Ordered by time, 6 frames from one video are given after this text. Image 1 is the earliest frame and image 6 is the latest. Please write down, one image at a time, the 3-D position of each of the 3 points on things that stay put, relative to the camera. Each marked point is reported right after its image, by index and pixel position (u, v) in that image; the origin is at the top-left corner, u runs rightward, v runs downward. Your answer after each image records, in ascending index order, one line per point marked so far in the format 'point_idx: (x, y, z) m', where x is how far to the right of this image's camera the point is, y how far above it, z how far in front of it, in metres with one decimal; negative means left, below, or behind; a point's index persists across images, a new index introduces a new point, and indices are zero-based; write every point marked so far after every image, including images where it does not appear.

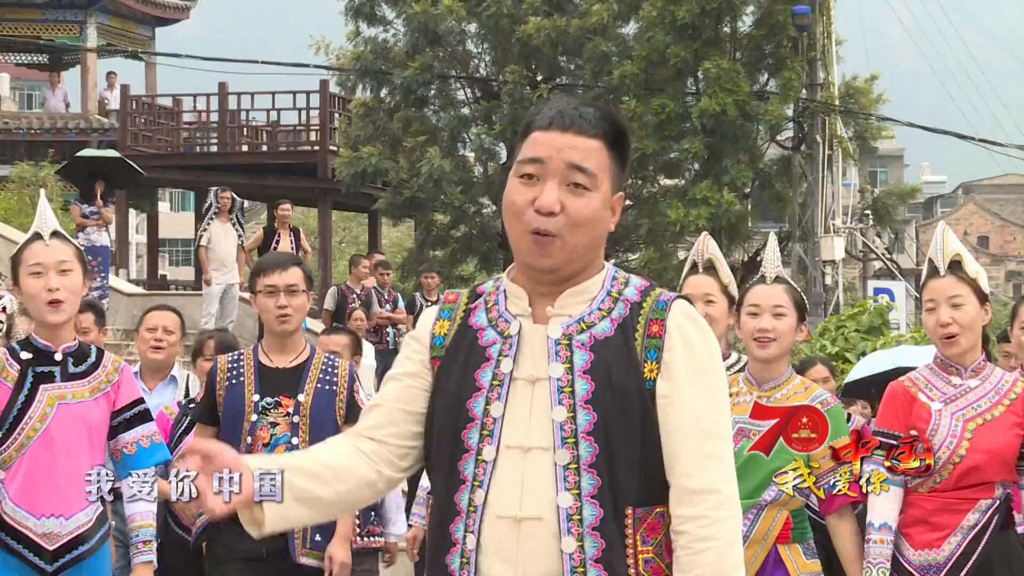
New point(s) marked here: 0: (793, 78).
0: (+1.9, +1.5, +13.6) m
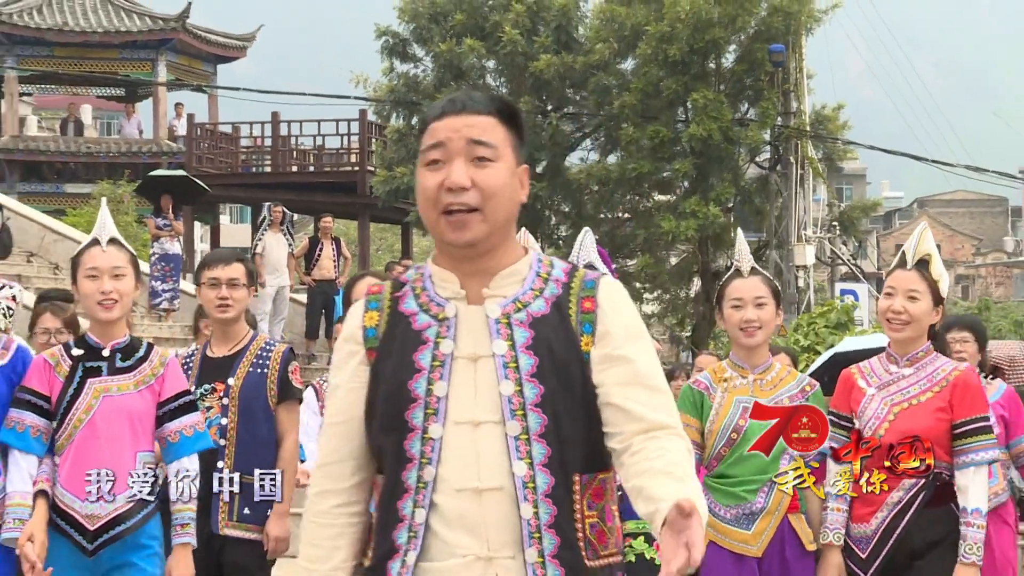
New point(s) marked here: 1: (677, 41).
0: (+2.1, +1.5, +15.0) m
1: (+1.4, +2.1, +15.1) m
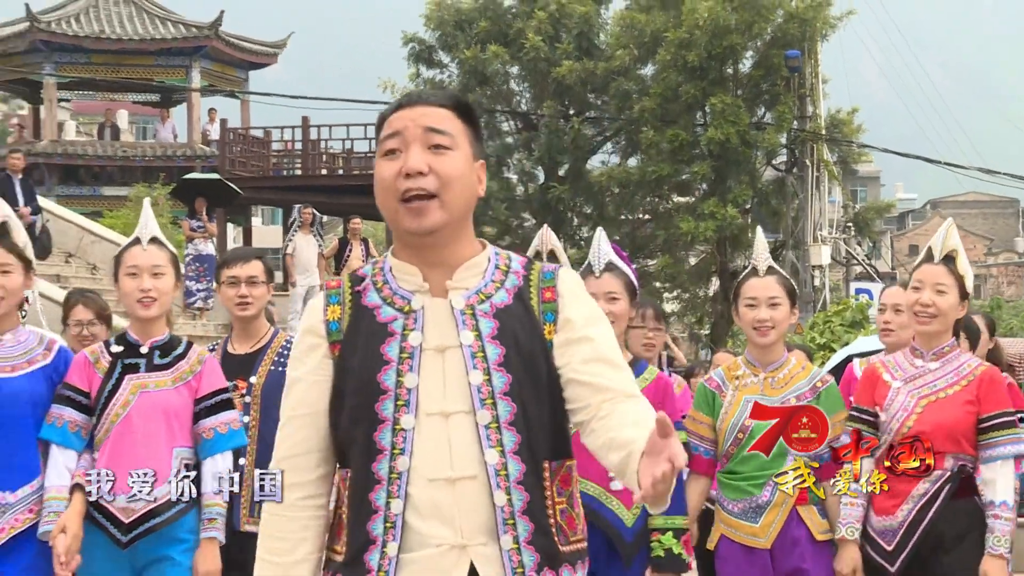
0: (+2.3, +1.5, +15.3) m
1: (+1.6, +2.1, +15.4) m
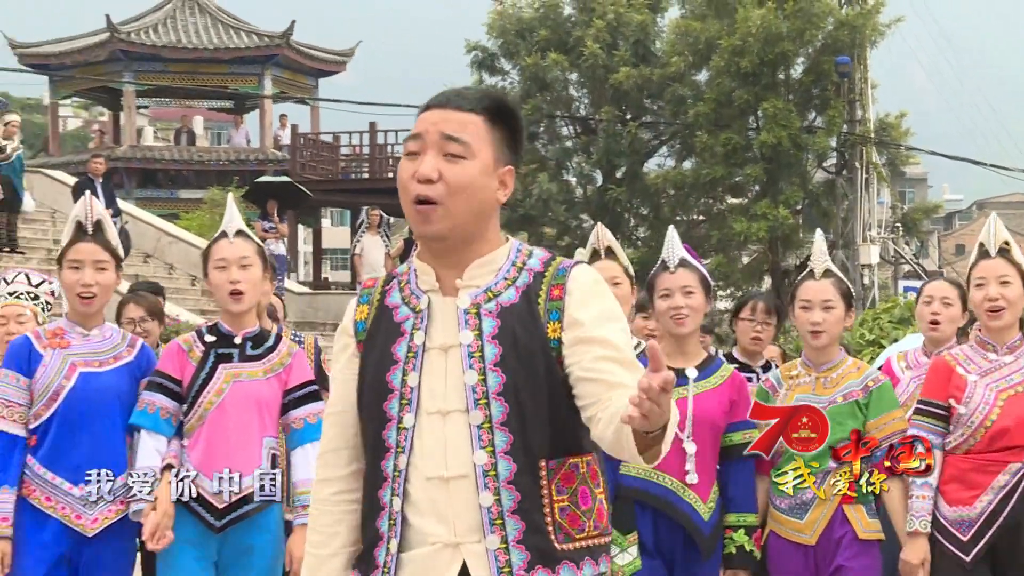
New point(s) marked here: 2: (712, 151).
0: (+2.9, +1.5, +15.7) m
1: (+2.1, +2.1, +15.8) m
2: (+1.8, +1.2, +16.1) m
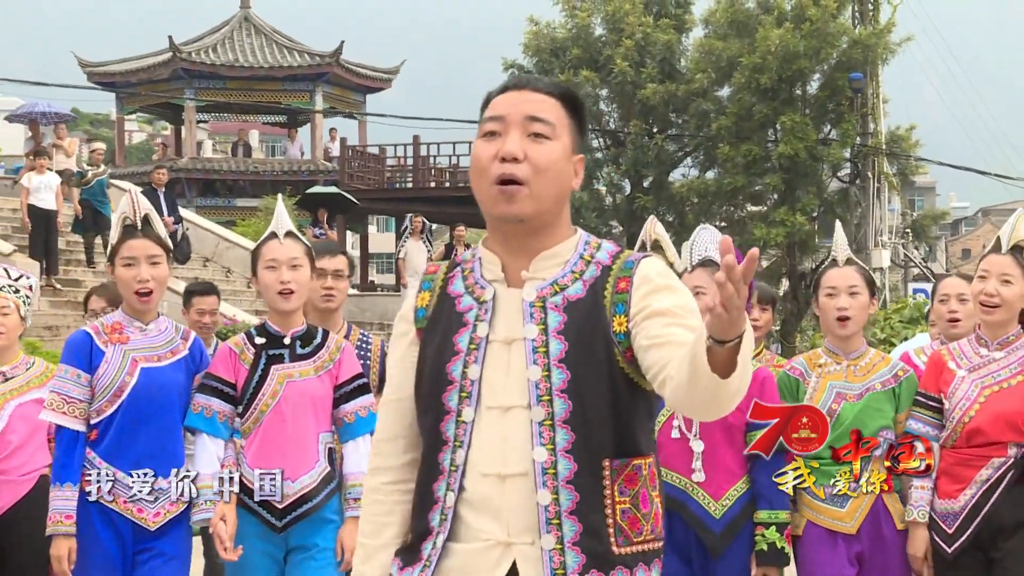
0: (+3.2, +1.5, +16.5) m
1: (+2.4, +2.0, +16.6) m
2: (+2.1, +1.2, +16.9) m
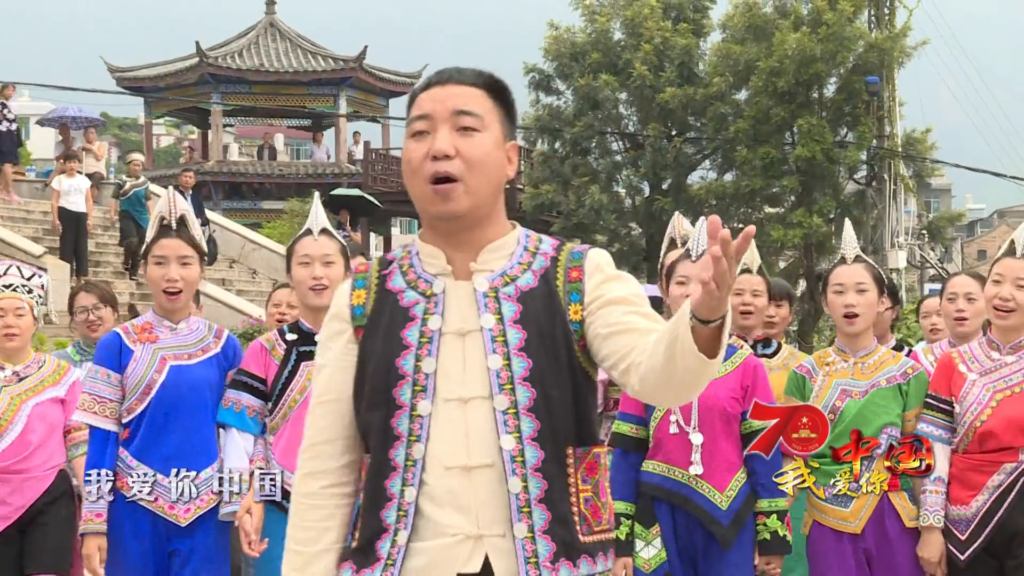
0: (+3.4, +1.5, +16.6) m
1: (+2.6, +2.0, +16.8) m
2: (+2.4, +1.2, +17.0) m
